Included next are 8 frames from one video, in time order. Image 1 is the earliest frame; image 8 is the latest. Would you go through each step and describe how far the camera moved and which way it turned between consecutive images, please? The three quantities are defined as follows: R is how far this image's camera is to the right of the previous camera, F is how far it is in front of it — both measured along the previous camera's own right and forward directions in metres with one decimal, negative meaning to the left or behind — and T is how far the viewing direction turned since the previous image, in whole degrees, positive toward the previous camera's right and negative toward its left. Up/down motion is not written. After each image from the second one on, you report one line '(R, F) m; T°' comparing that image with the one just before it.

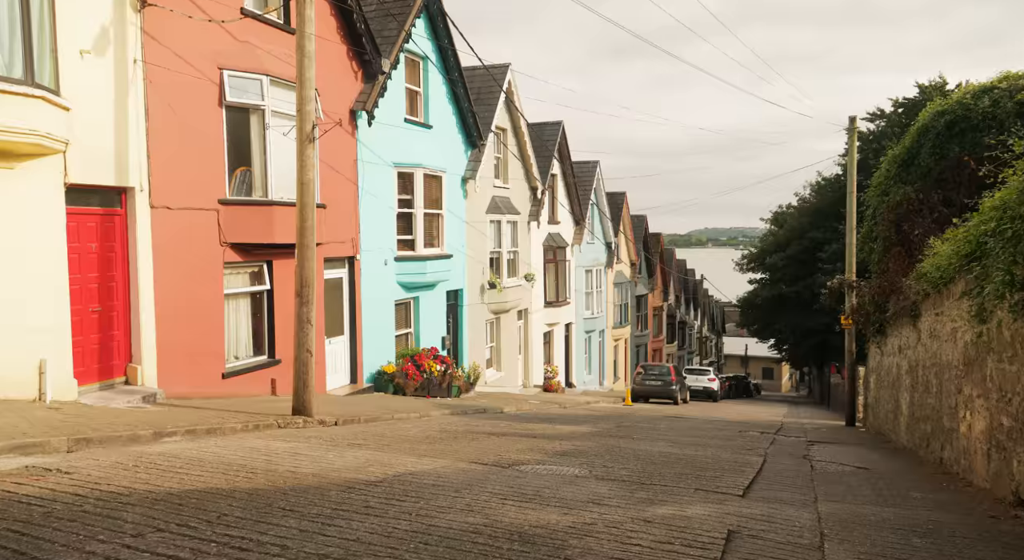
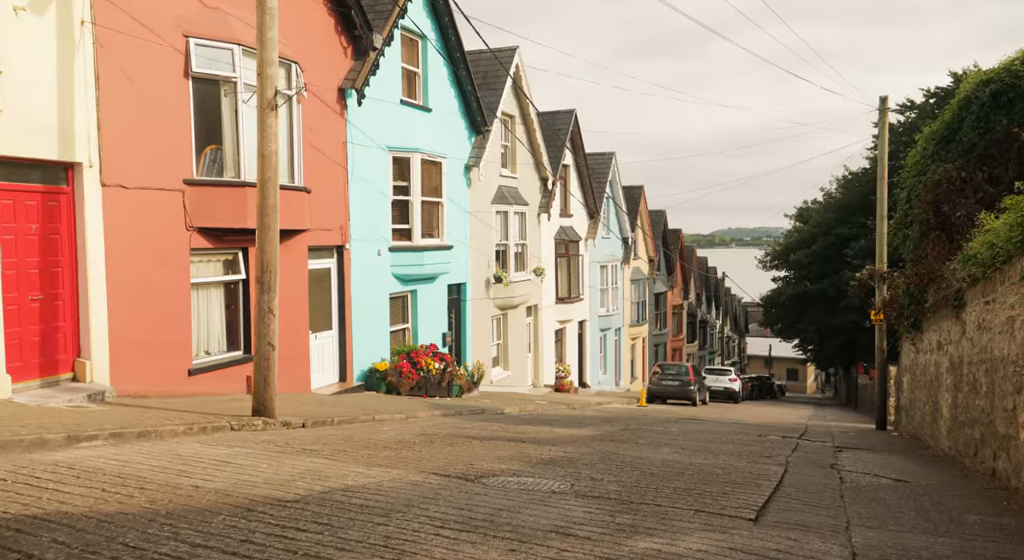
(+0.4, +1.3) m; -1°
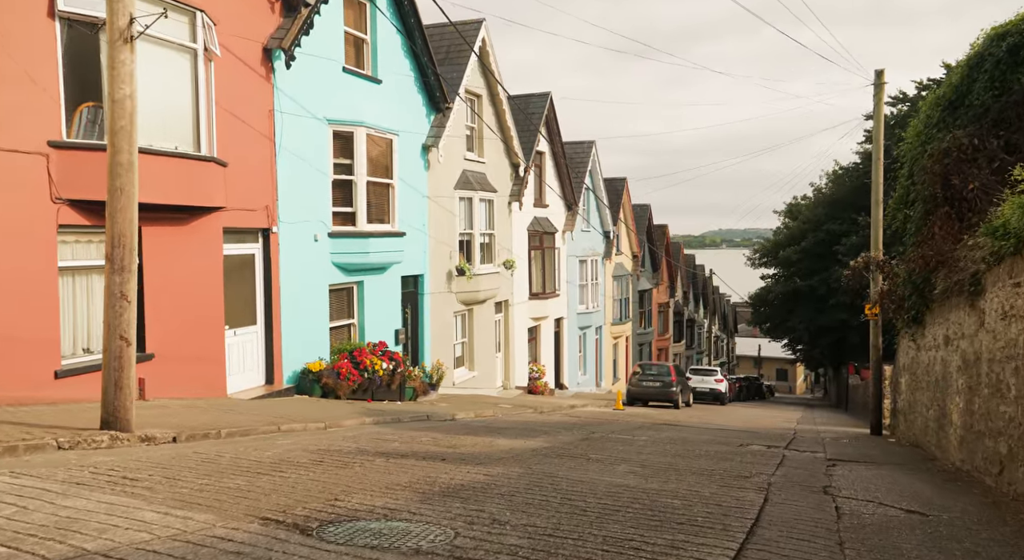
(+0.7, +2.0) m; +1°
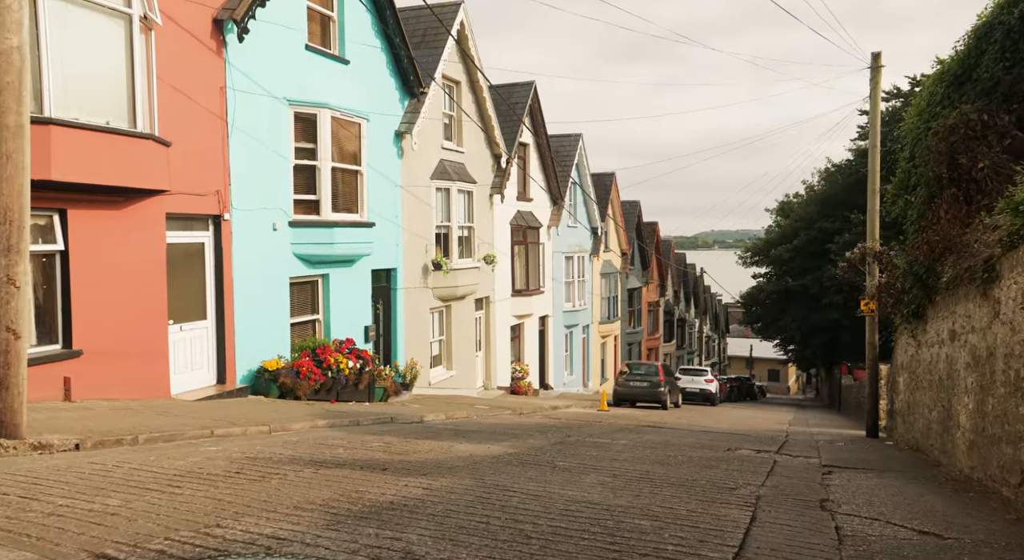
(+0.4, +1.1) m; 0°
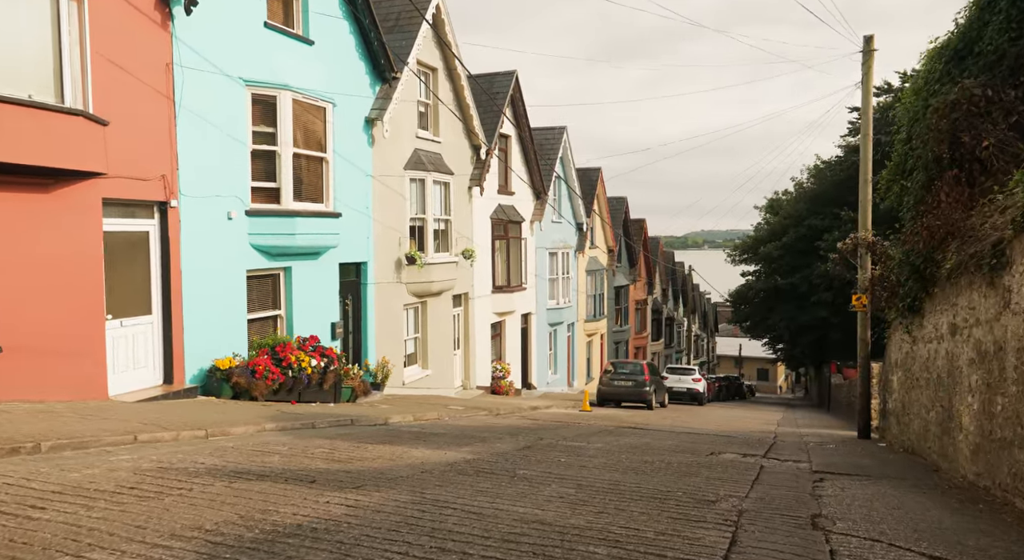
(+0.3, +0.9) m; +1°
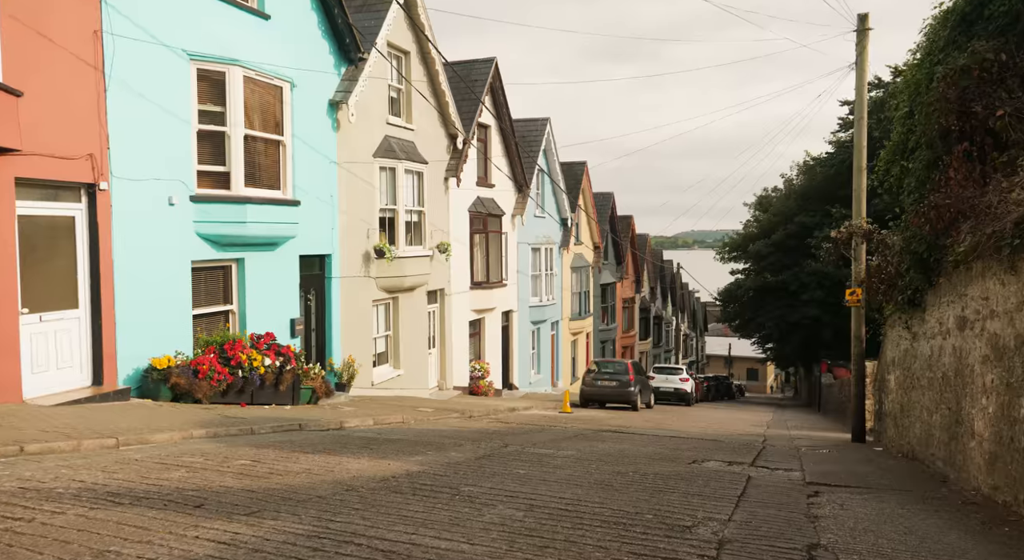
(+0.4, +1.2) m; +1°
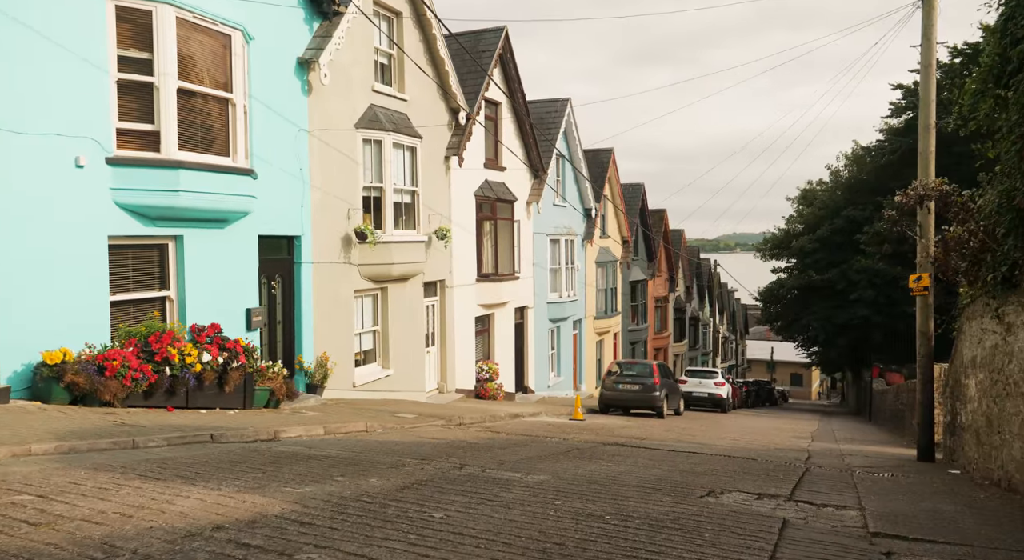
(+0.8, +2.6) m; -3°
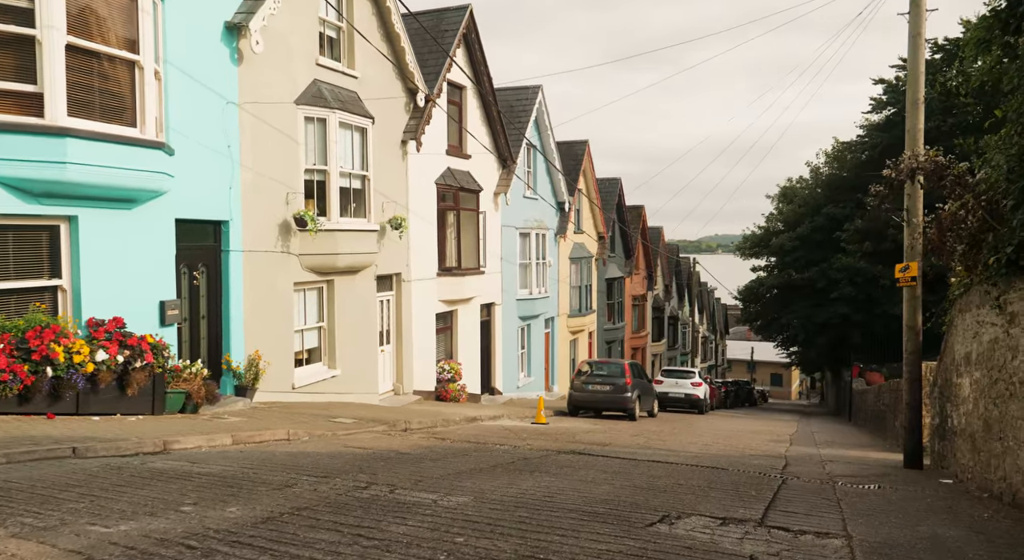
(+0.5, +1.4) m; +1°
